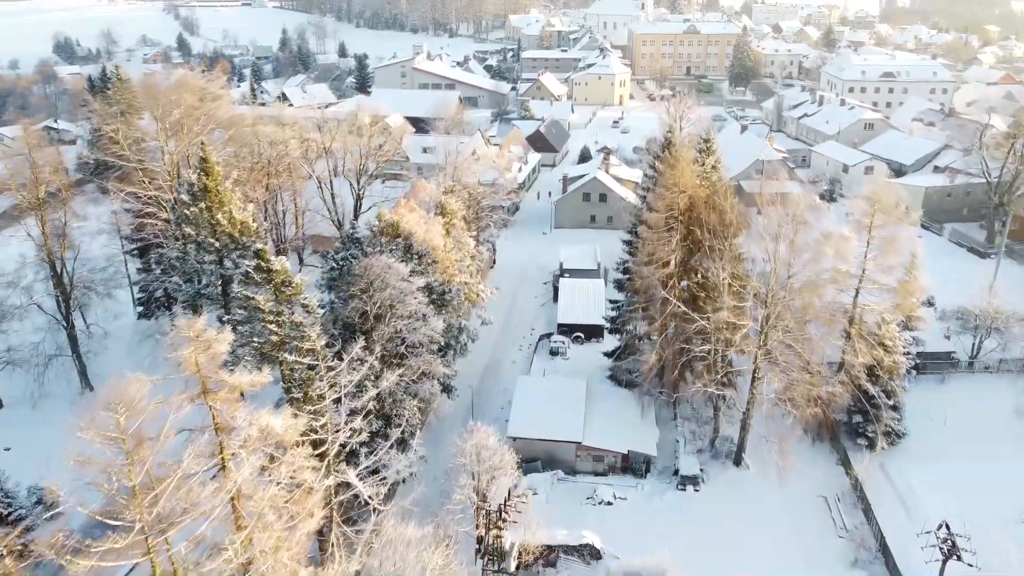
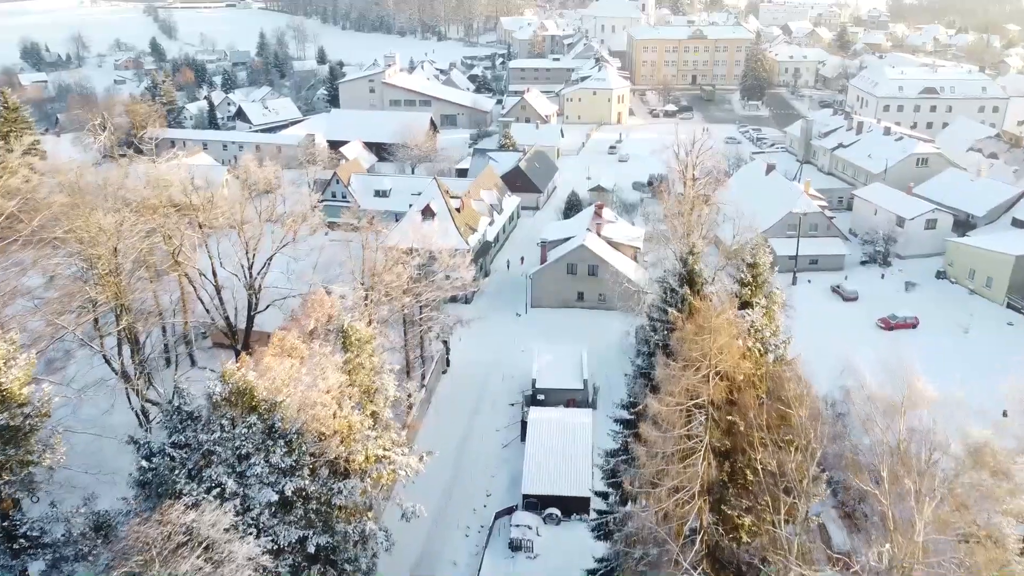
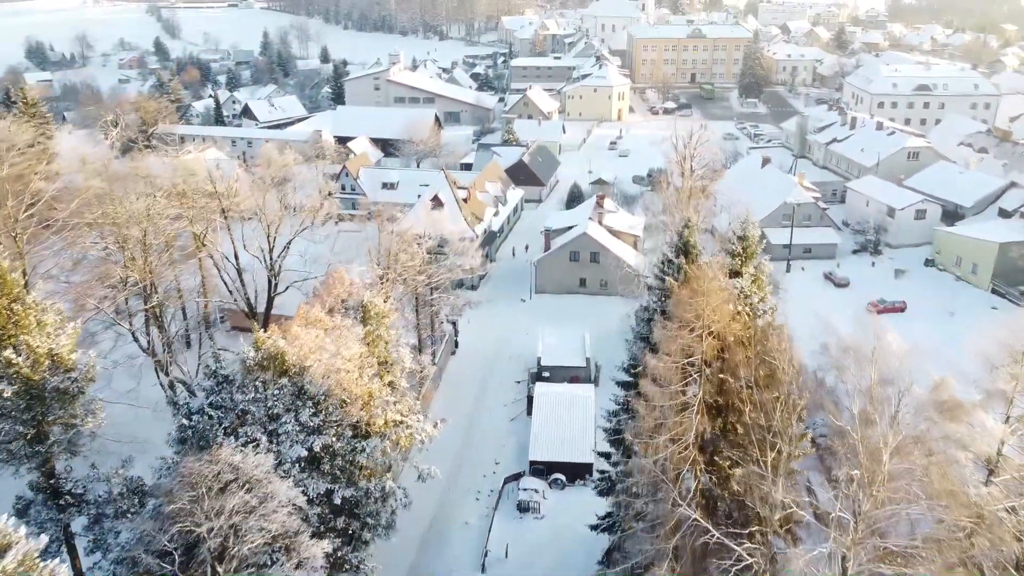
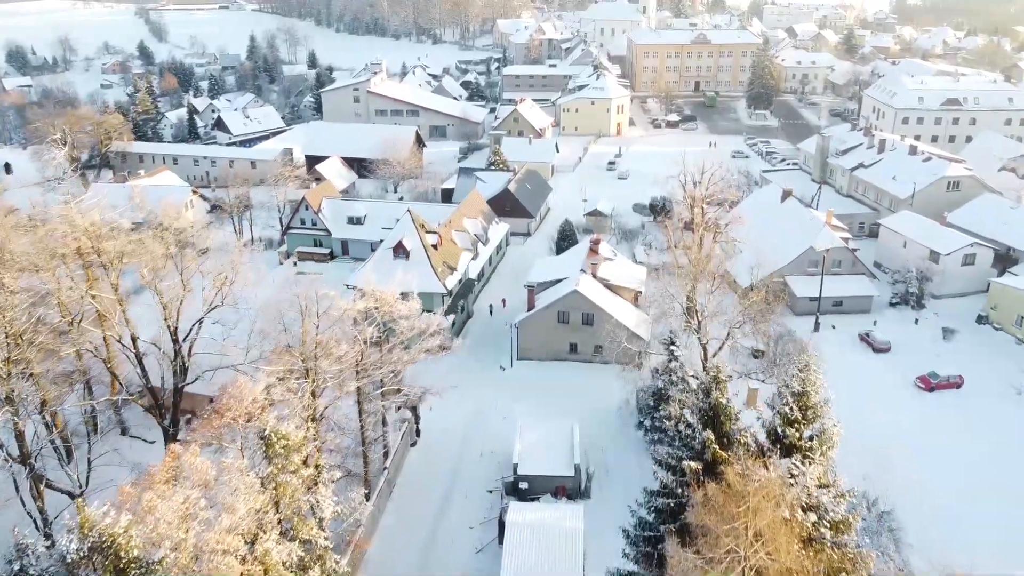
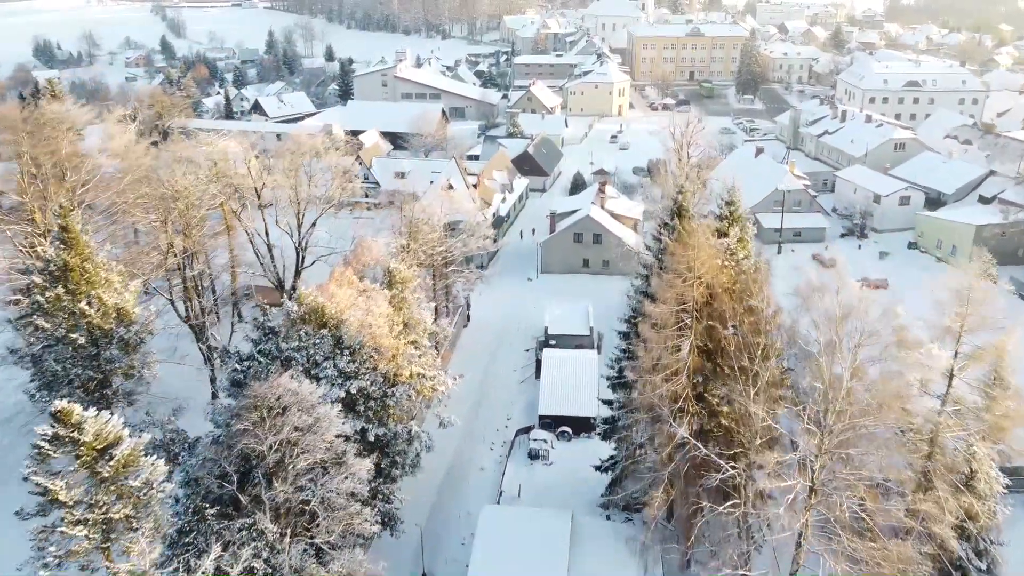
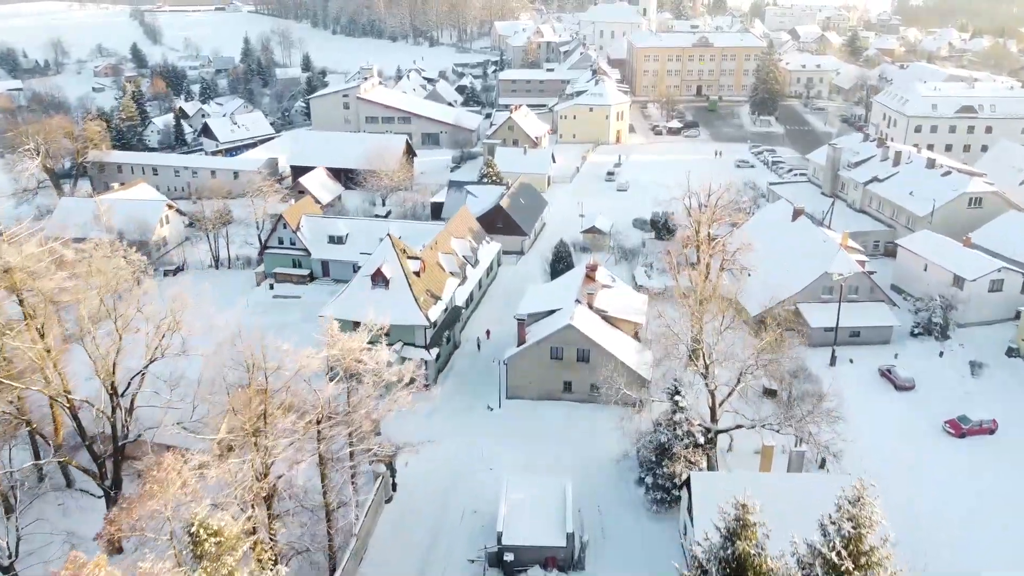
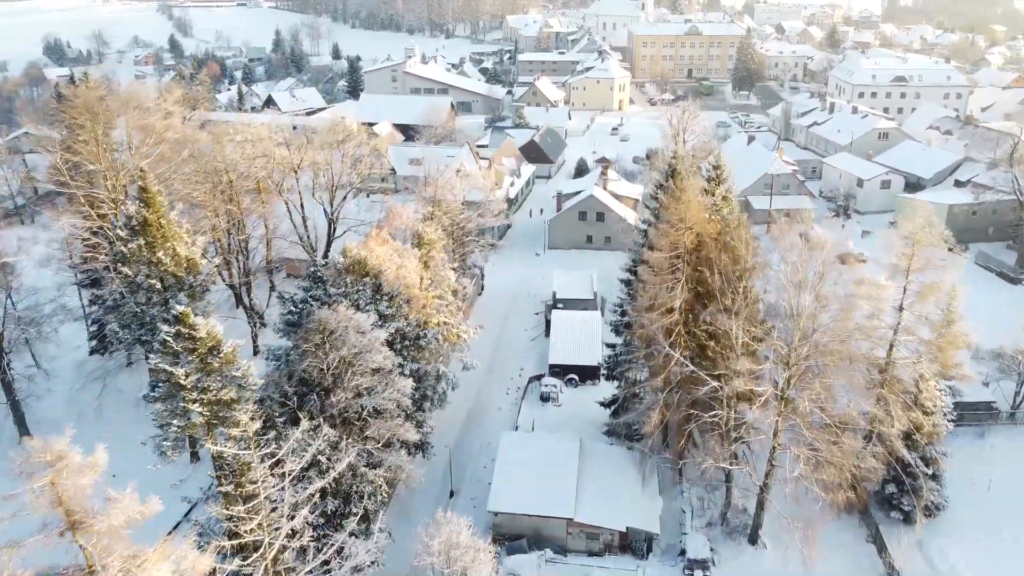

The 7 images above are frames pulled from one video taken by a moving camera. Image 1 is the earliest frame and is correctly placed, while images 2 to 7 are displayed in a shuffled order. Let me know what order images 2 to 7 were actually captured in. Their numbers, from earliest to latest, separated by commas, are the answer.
7, 5, 3, 2, 4, 6
